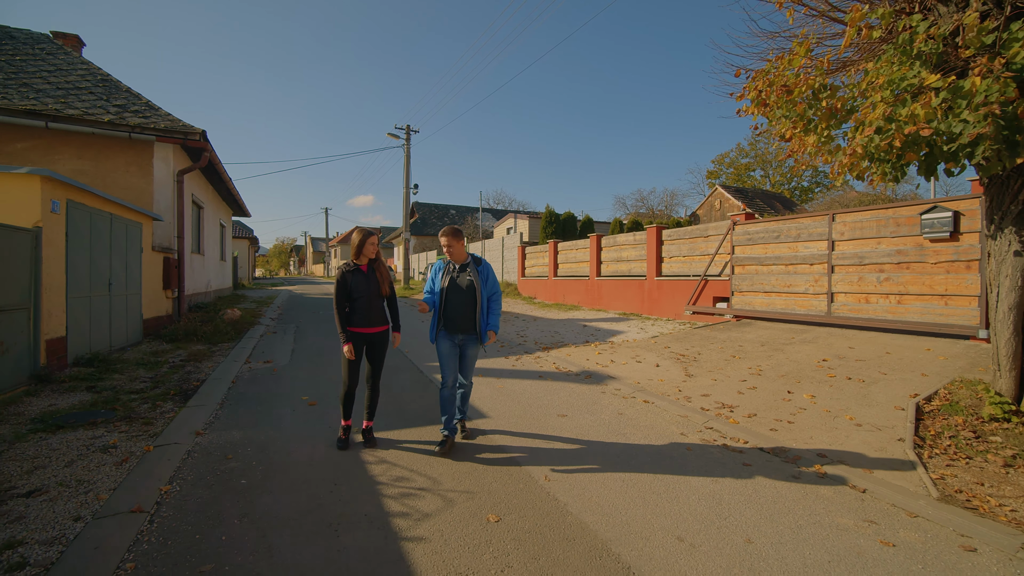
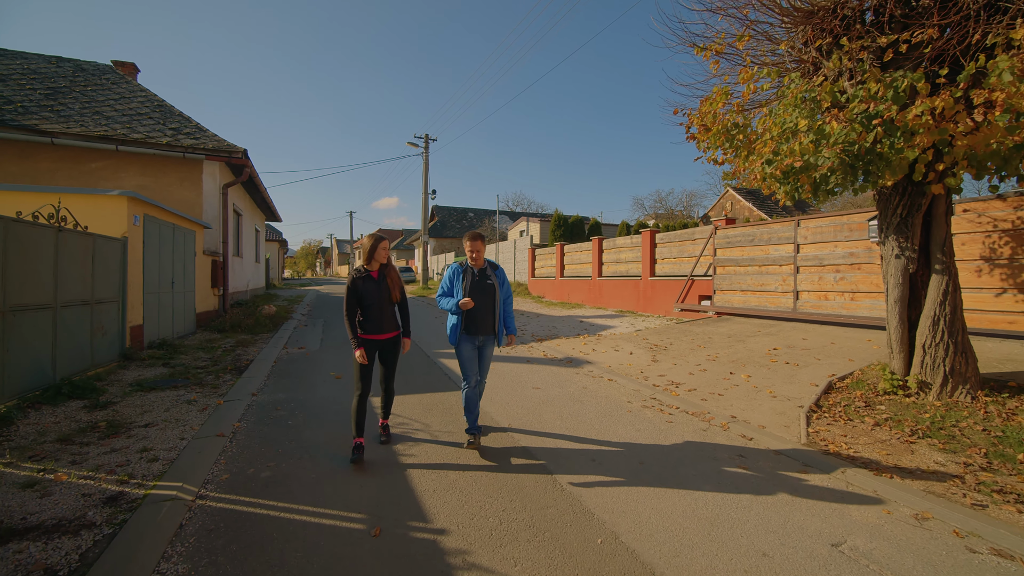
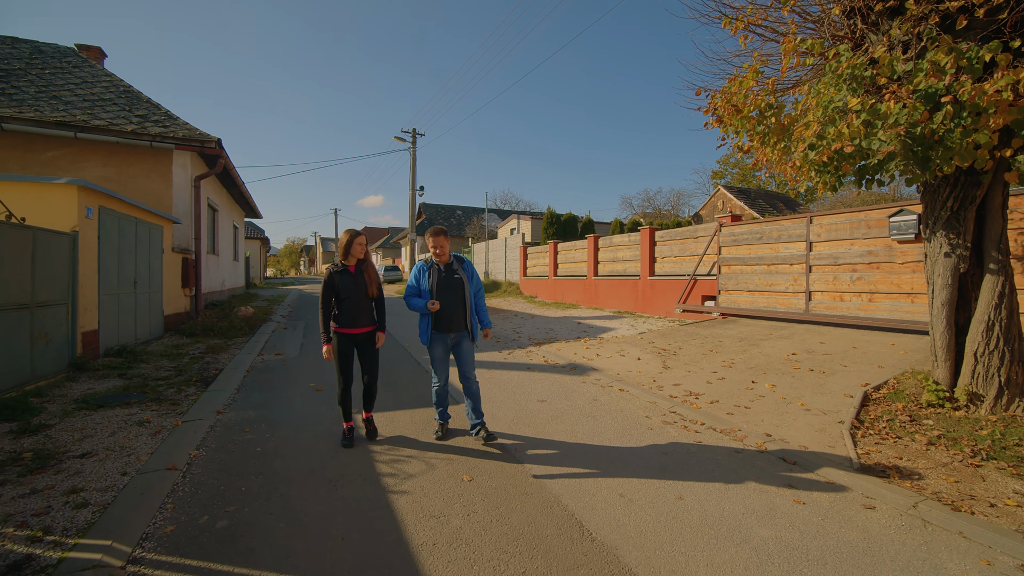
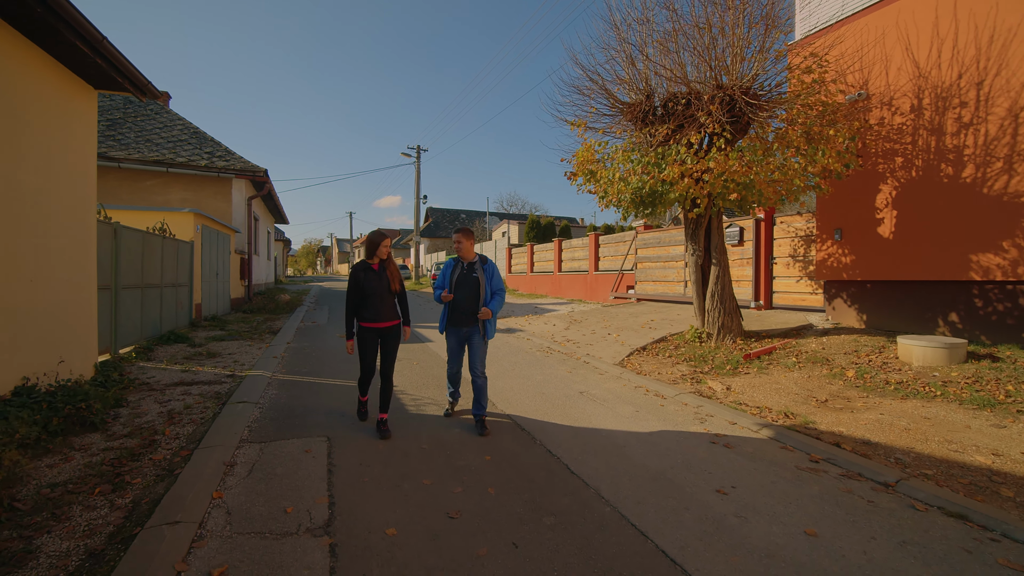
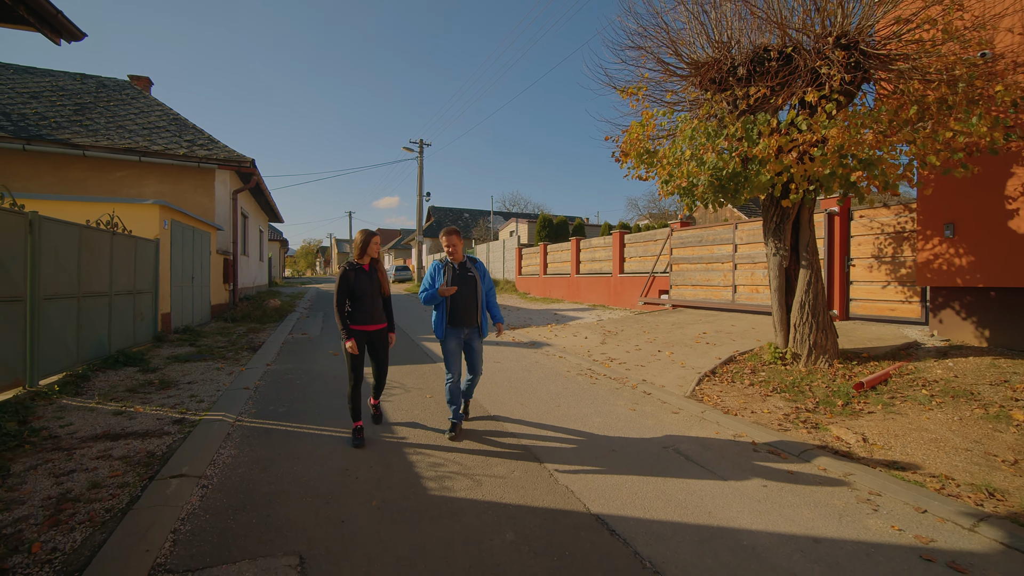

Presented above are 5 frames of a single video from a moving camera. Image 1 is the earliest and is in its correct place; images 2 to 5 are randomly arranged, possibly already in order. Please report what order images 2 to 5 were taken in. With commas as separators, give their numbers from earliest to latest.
3, 2, 5, 4
